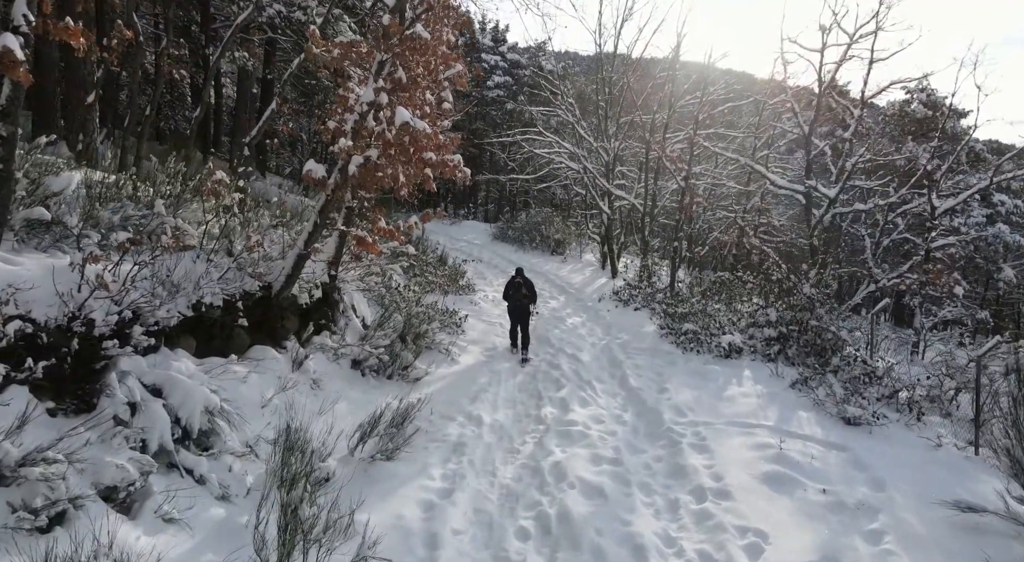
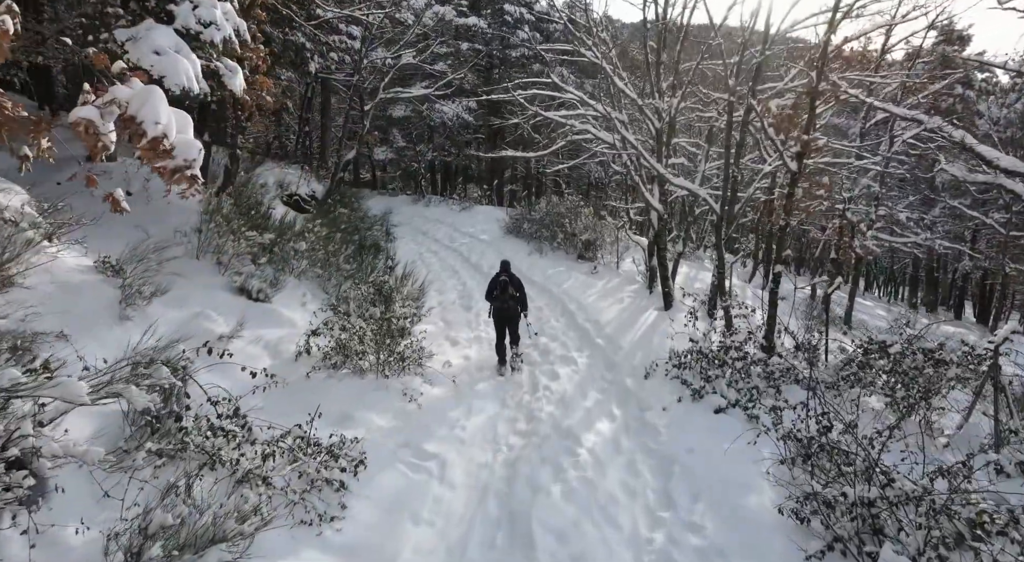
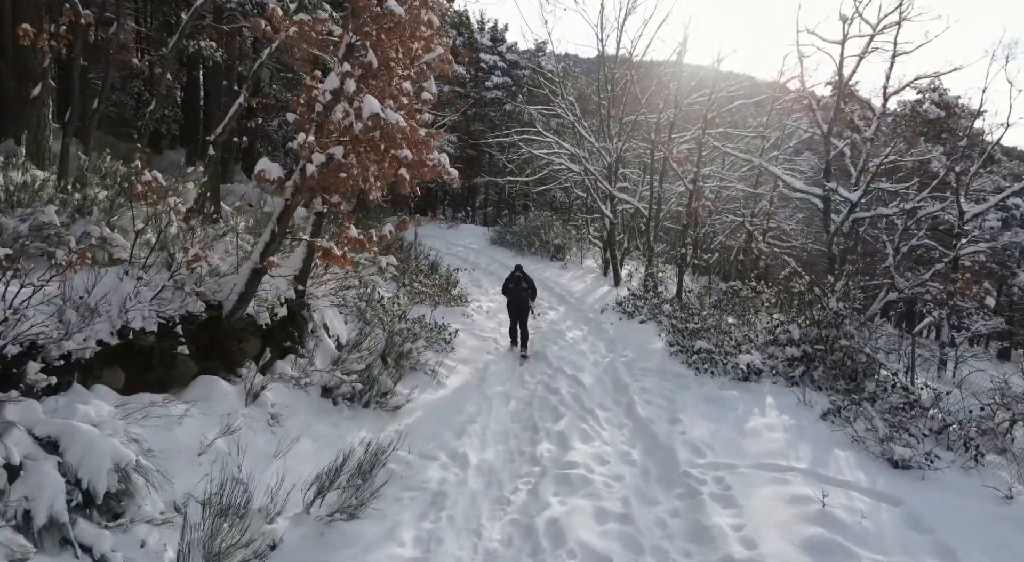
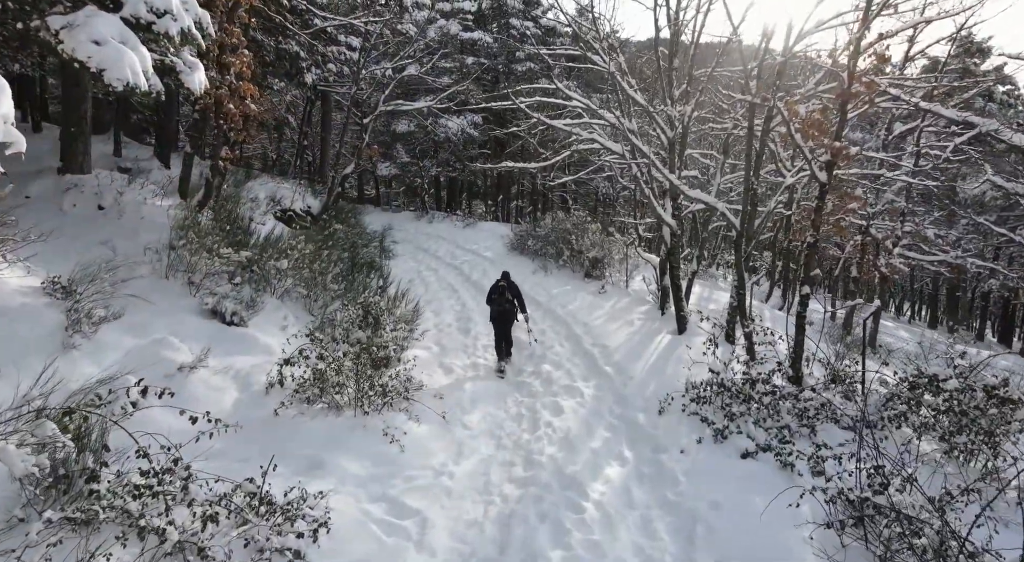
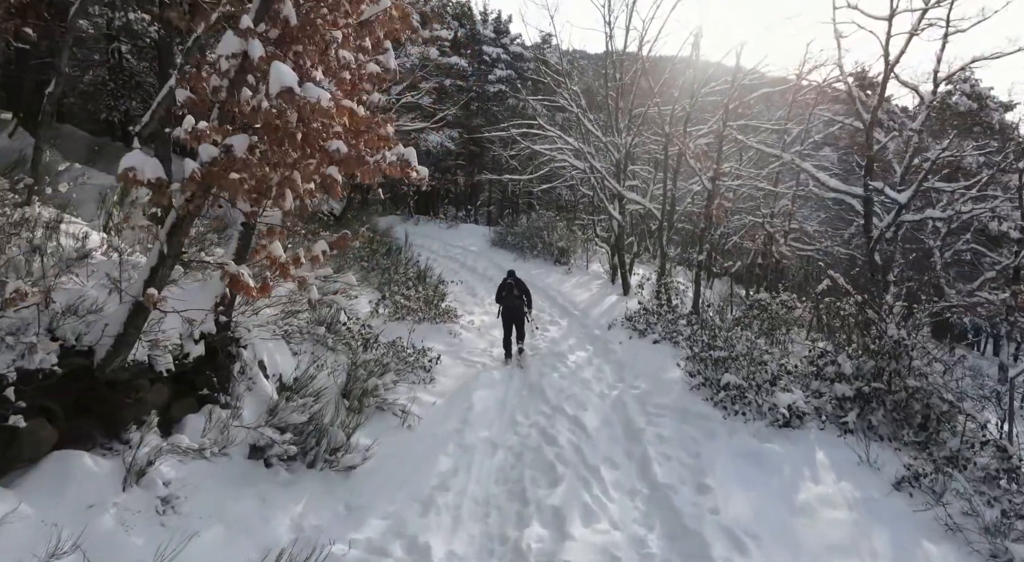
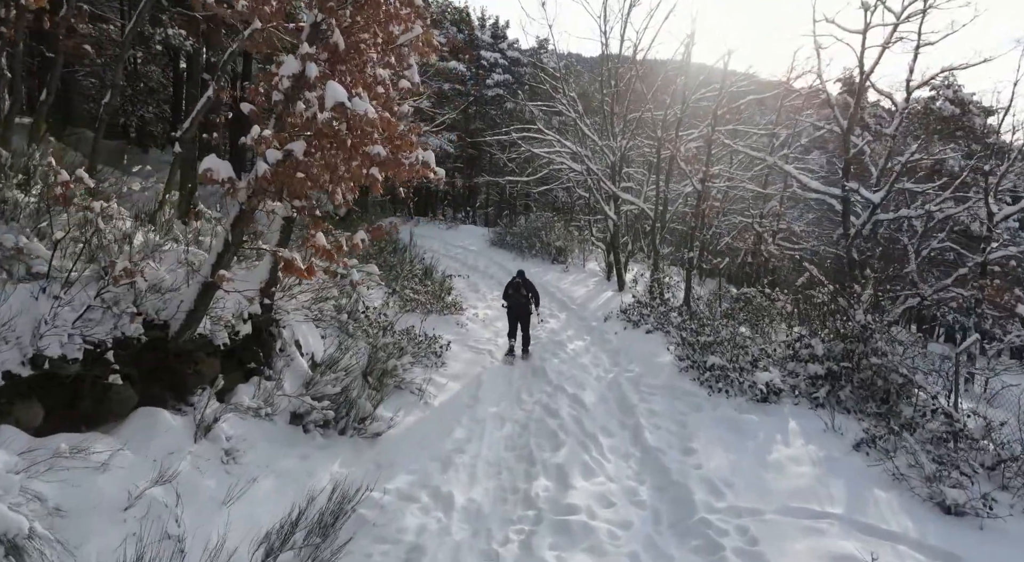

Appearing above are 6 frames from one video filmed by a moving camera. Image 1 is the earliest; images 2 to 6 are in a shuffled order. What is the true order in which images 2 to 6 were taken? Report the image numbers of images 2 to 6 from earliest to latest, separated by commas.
3, 6, 5, 2, 4
